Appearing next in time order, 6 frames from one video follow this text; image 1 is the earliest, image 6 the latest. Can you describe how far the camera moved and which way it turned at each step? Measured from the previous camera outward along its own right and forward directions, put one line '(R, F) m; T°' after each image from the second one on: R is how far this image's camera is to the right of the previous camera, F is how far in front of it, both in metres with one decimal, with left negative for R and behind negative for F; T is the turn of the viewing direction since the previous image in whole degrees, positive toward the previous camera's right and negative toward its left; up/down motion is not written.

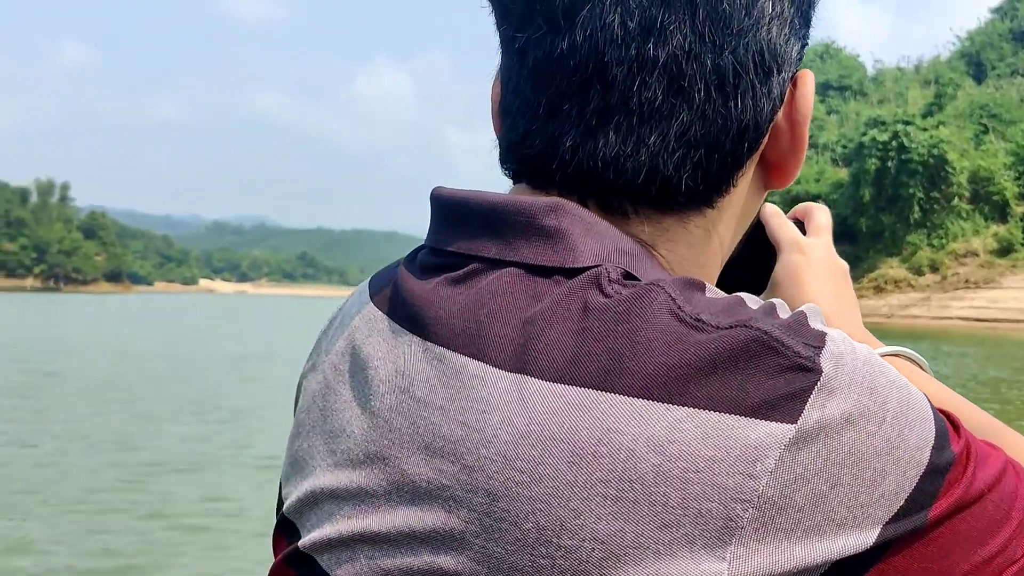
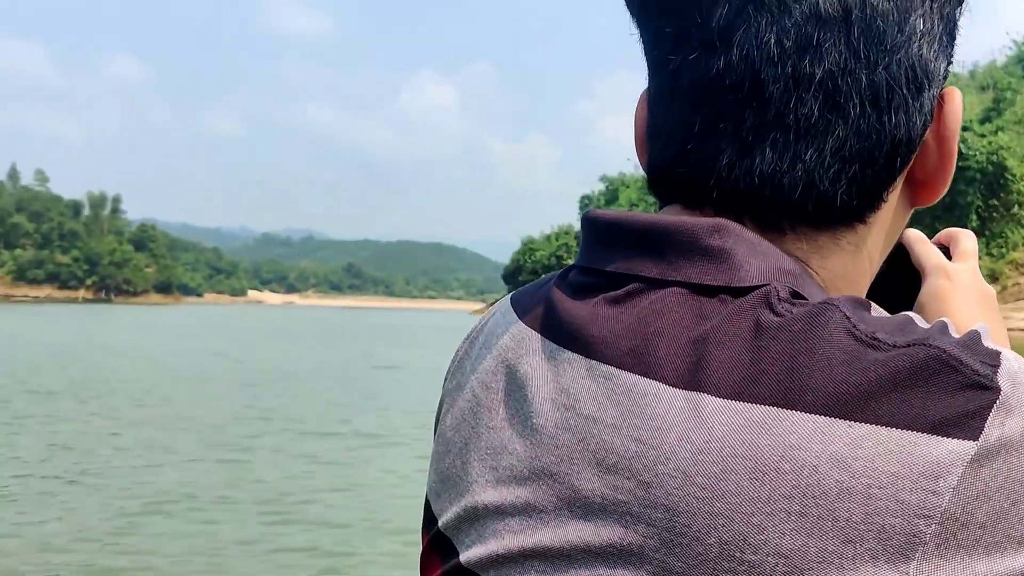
(-0.2, 0.0) m; -2°
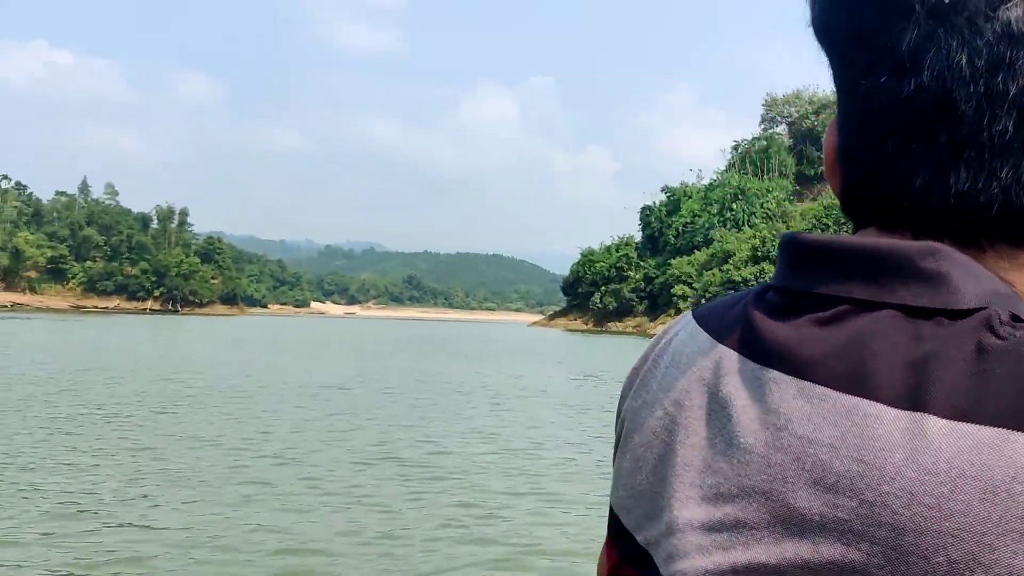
(-0.2, -0.1) m; -3°
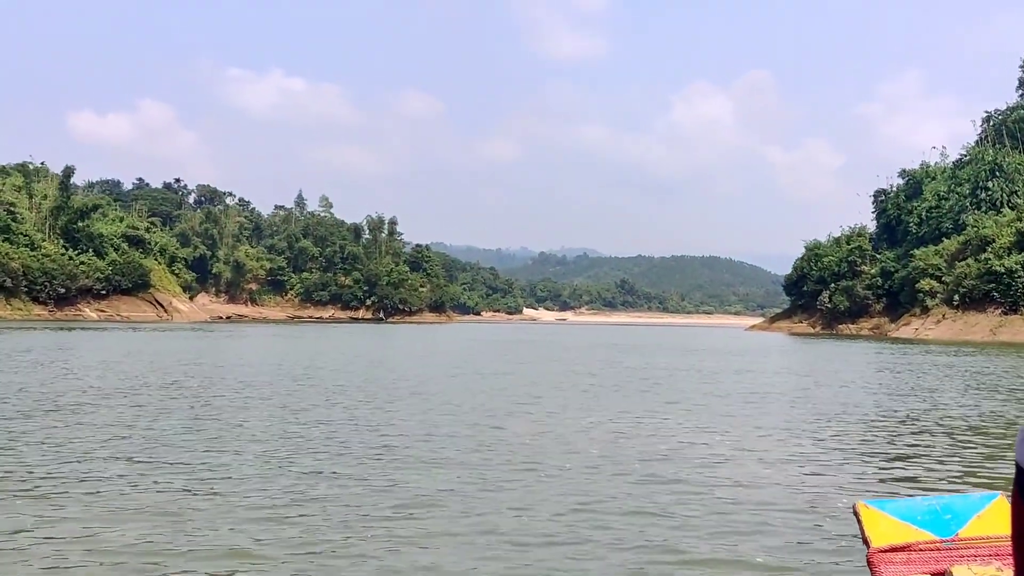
(0.0, +3.2) m; -12°
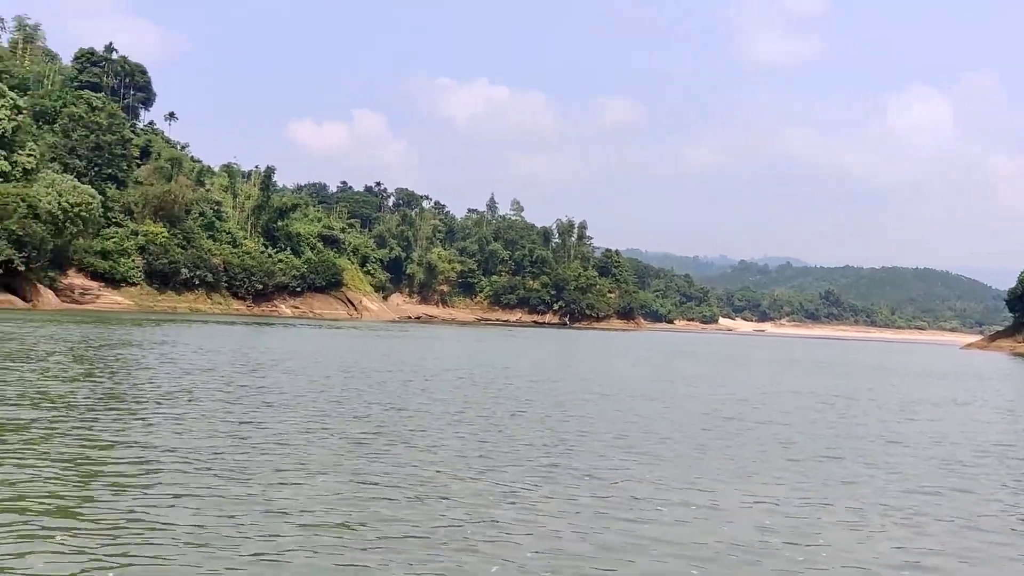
(+0.3, +1.2) m; -11°
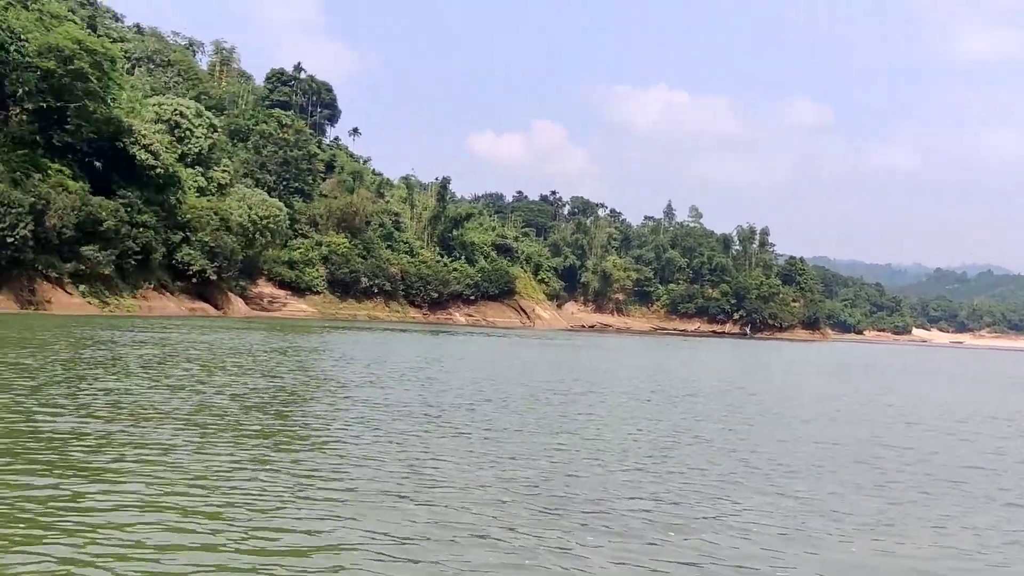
(+0.3, +0.2) m; -10°
